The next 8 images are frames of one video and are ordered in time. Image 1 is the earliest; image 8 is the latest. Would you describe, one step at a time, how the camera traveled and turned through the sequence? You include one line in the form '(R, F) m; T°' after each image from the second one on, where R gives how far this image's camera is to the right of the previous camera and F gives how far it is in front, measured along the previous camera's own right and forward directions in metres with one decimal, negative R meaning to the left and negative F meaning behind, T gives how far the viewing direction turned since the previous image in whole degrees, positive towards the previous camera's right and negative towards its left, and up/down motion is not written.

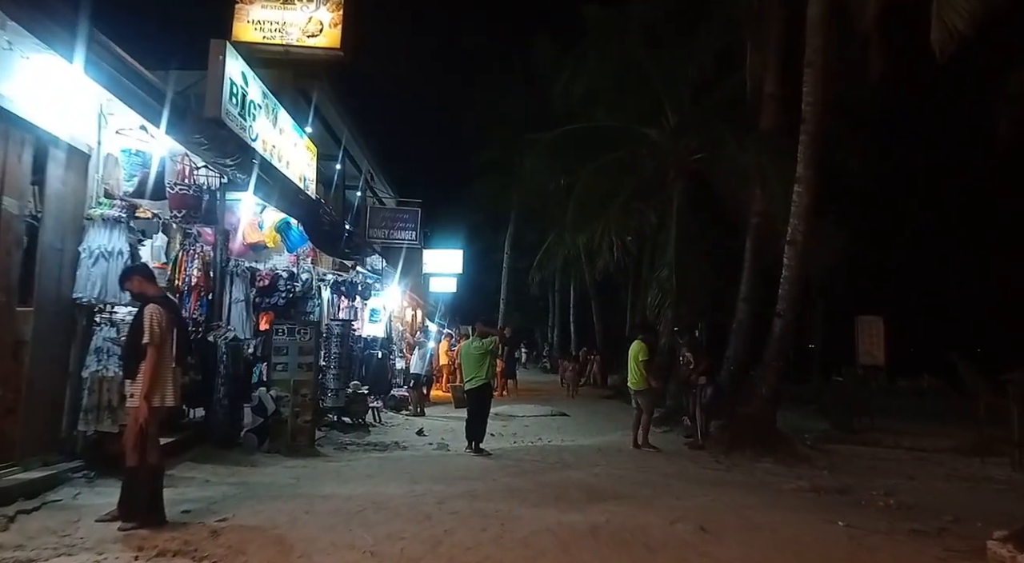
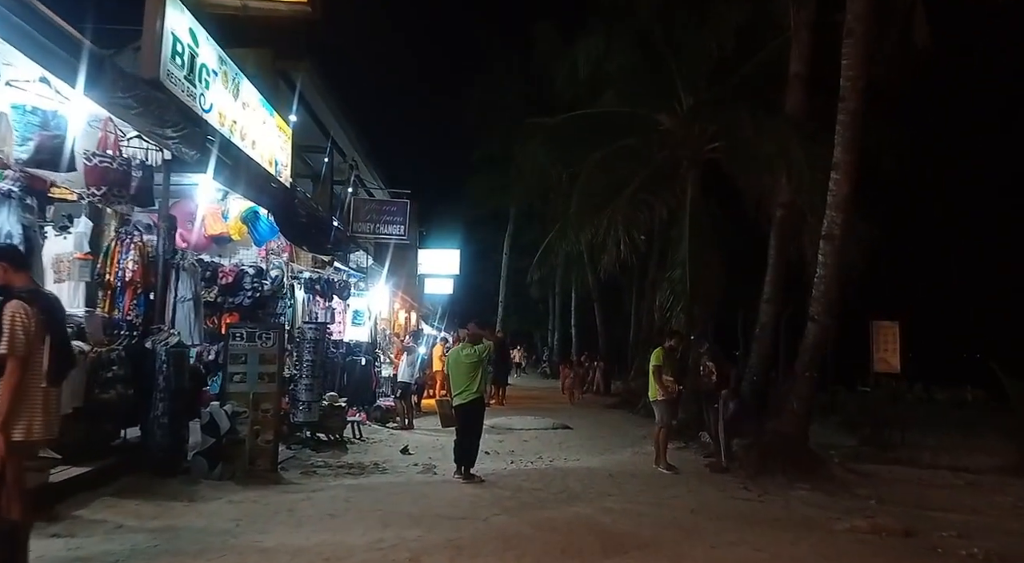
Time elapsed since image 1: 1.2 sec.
(0.0, +1.4) m; 0°
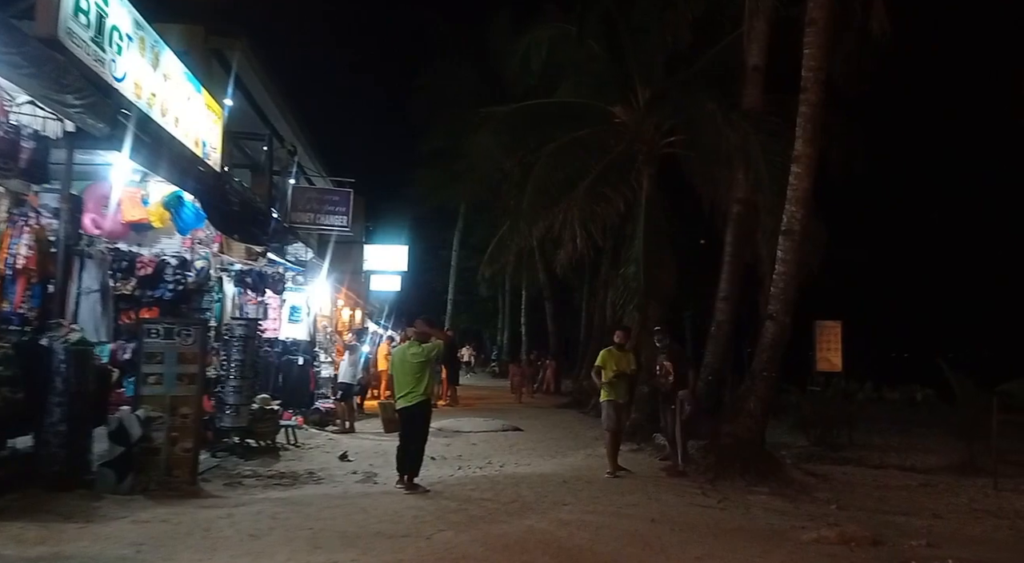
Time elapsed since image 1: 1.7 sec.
(0.0, +0.6) m; +4°
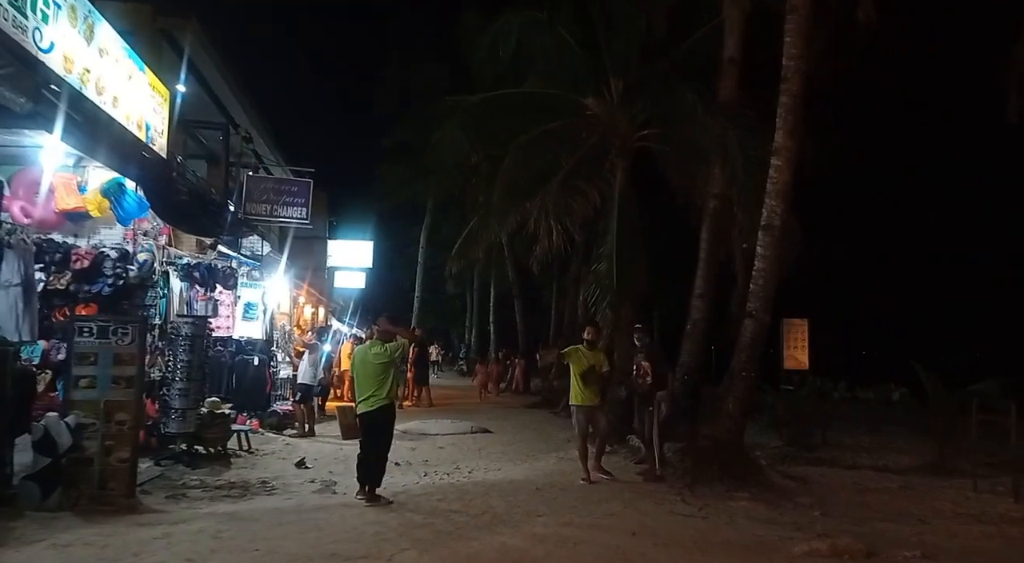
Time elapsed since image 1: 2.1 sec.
(0.0, +0.5) m; +3°
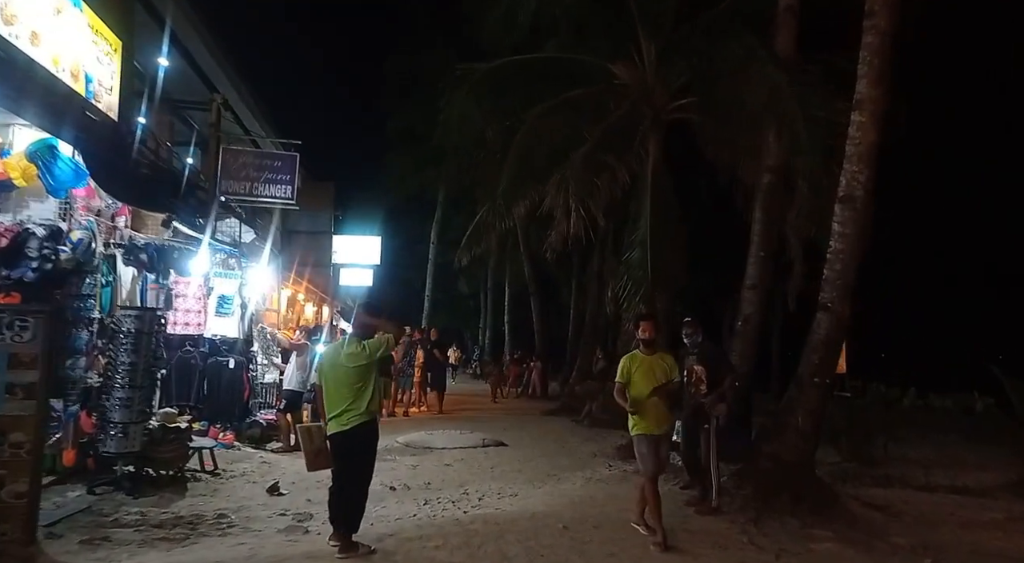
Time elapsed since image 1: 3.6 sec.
(0.0, +1.7) m; -1°
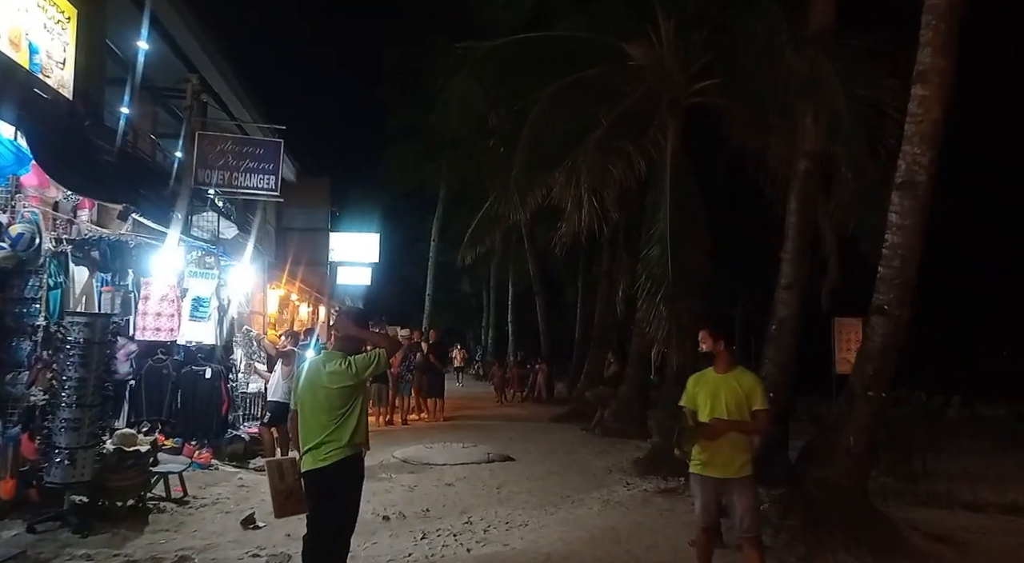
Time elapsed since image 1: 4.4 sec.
(-0.1, +1.0) m; 0°
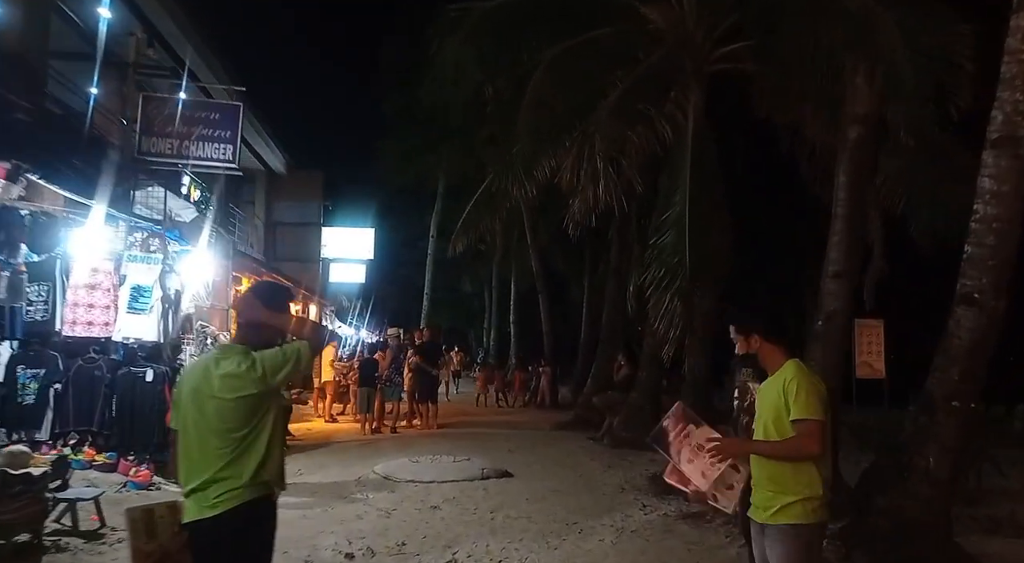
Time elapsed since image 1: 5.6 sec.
(+0.1, +1.4) m; 0°
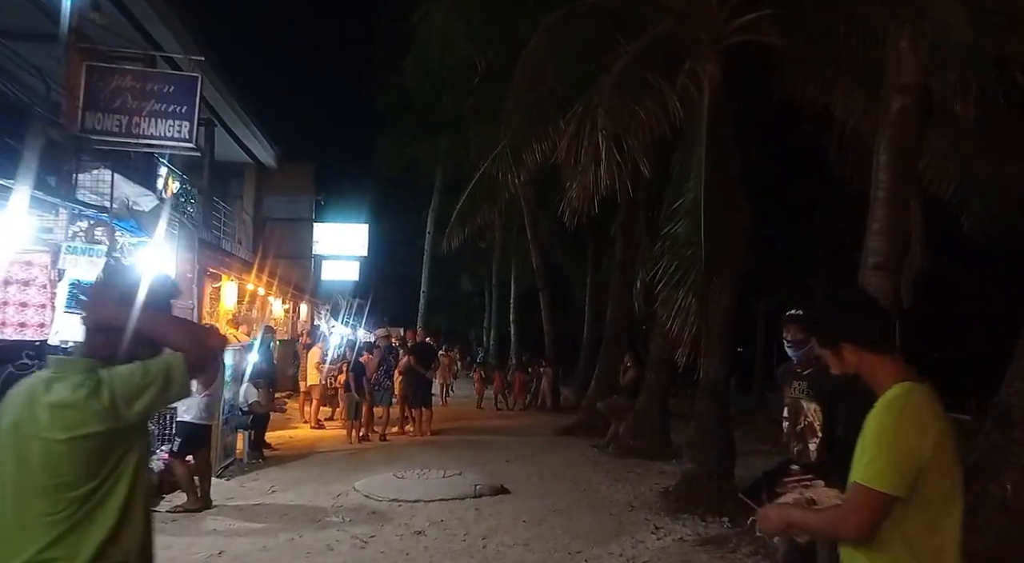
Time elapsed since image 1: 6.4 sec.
(+0.1, +0.9) m; 0°
